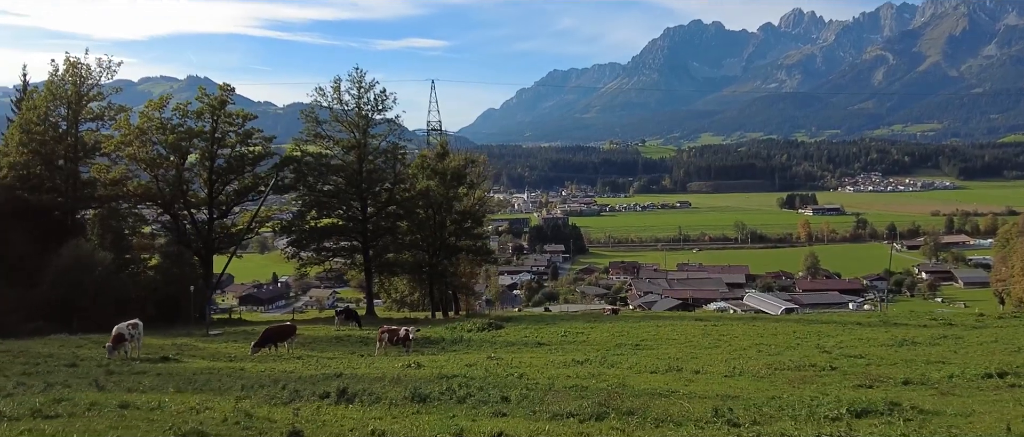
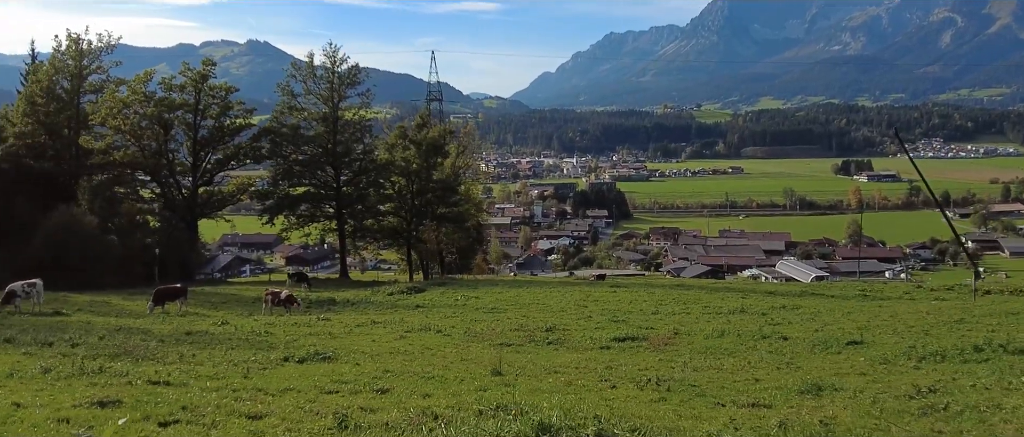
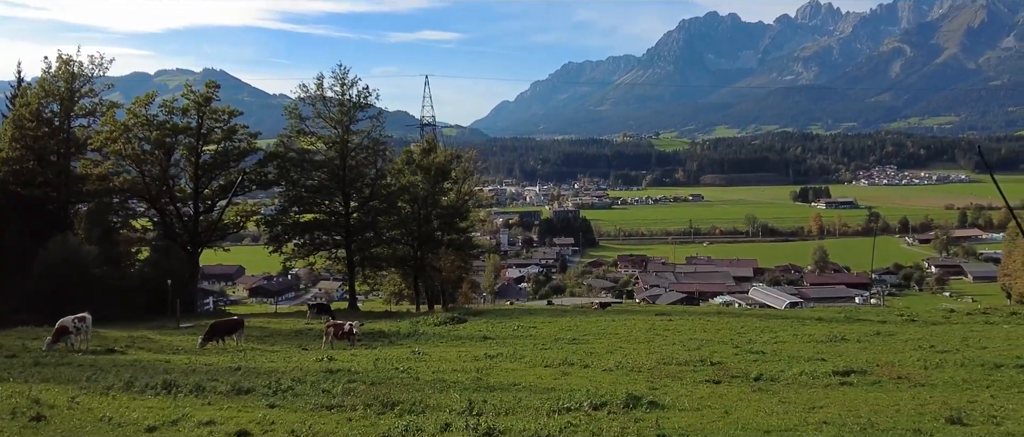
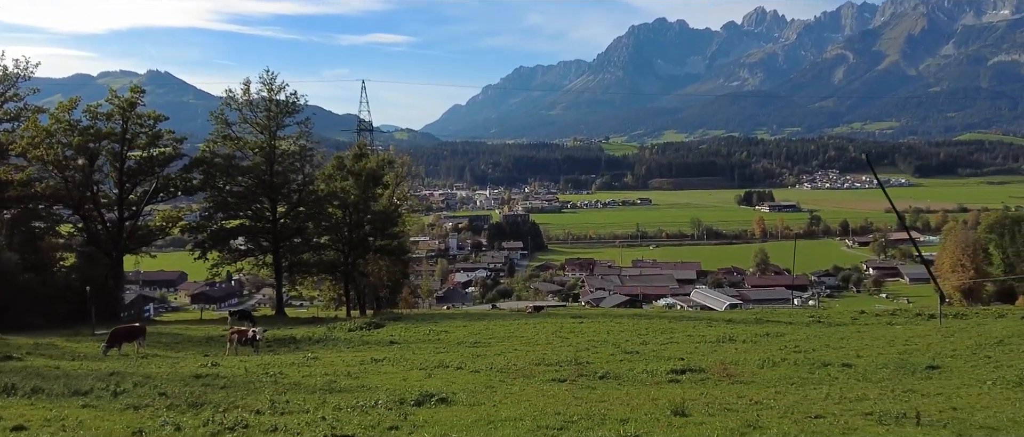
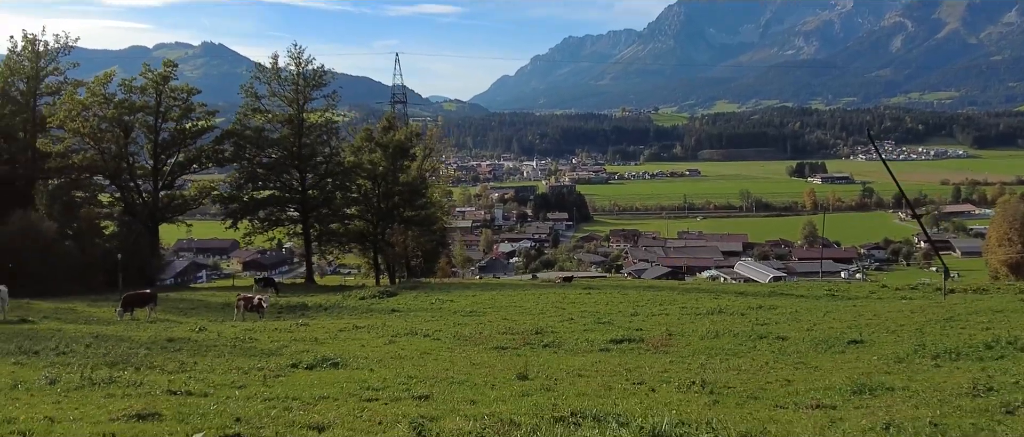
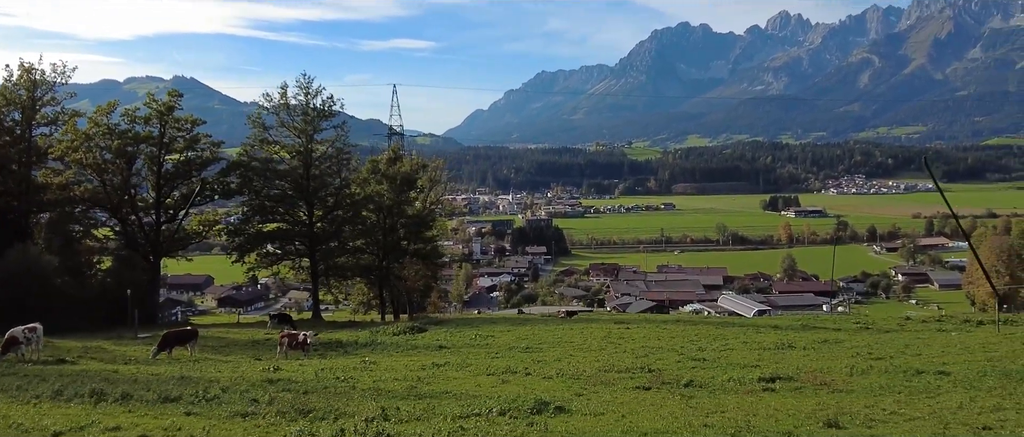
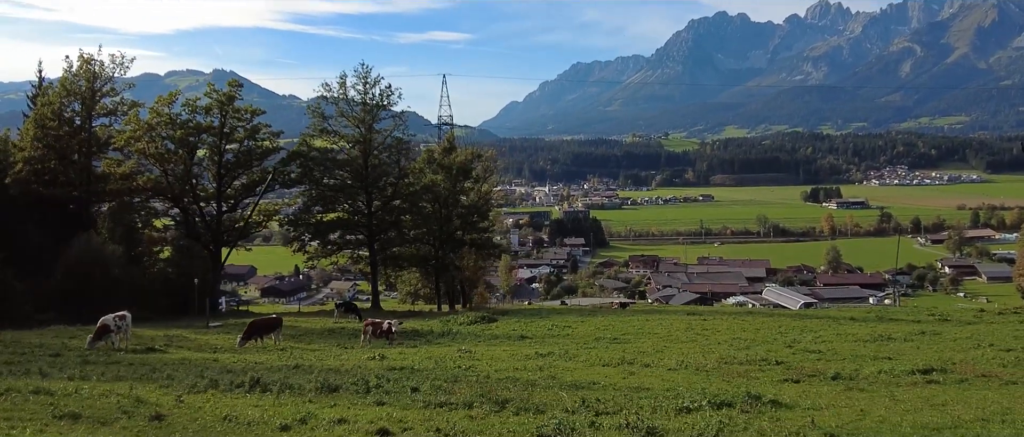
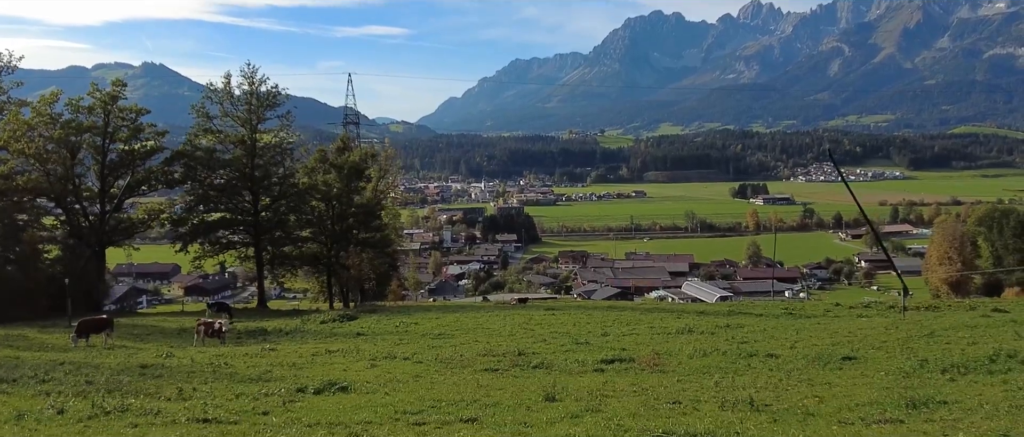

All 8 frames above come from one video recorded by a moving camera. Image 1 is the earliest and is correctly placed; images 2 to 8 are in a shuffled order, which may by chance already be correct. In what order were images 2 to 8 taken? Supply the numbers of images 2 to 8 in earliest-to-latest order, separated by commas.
7, 3, 6, 4, 8, 5, 2
